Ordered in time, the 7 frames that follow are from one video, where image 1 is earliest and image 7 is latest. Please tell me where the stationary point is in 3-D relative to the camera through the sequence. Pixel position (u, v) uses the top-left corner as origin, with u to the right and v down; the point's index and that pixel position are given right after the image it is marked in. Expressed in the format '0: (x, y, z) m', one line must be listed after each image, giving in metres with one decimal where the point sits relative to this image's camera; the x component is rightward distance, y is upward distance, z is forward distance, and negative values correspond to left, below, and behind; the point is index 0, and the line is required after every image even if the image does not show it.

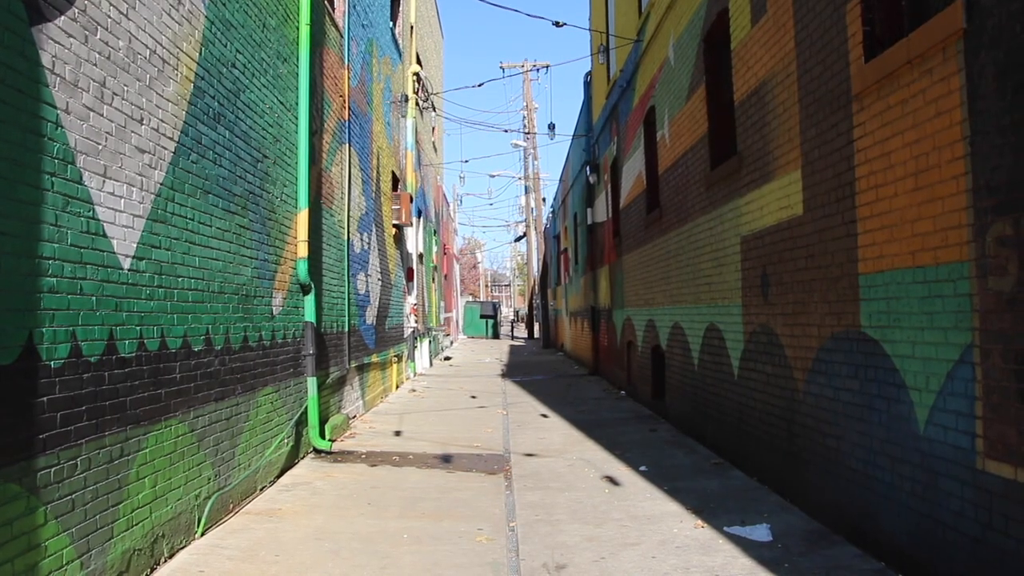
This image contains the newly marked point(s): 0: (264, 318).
0: (-2.3, -0.3, +8.8) m
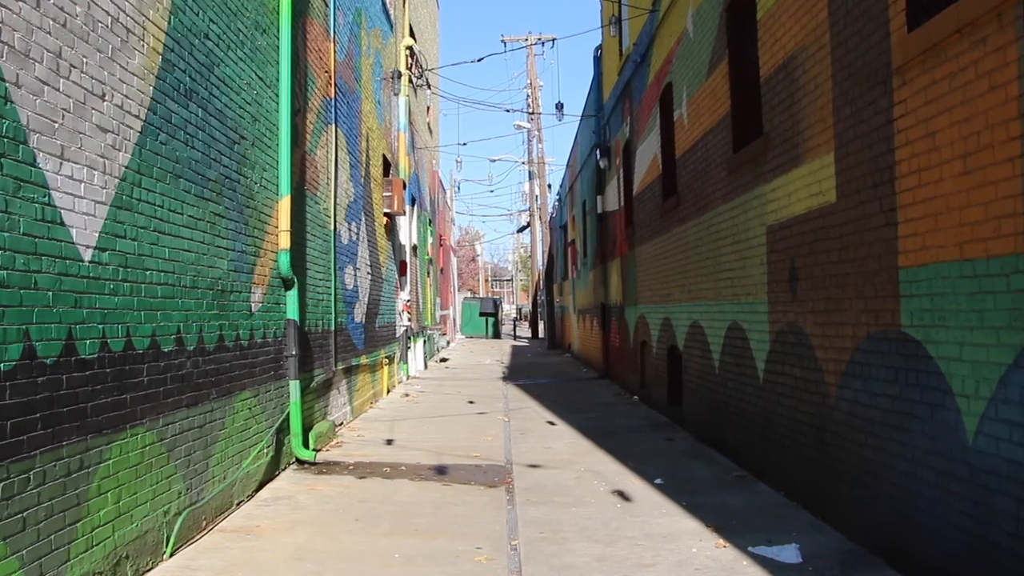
0: (-2.3, -0.2, +8.0) m
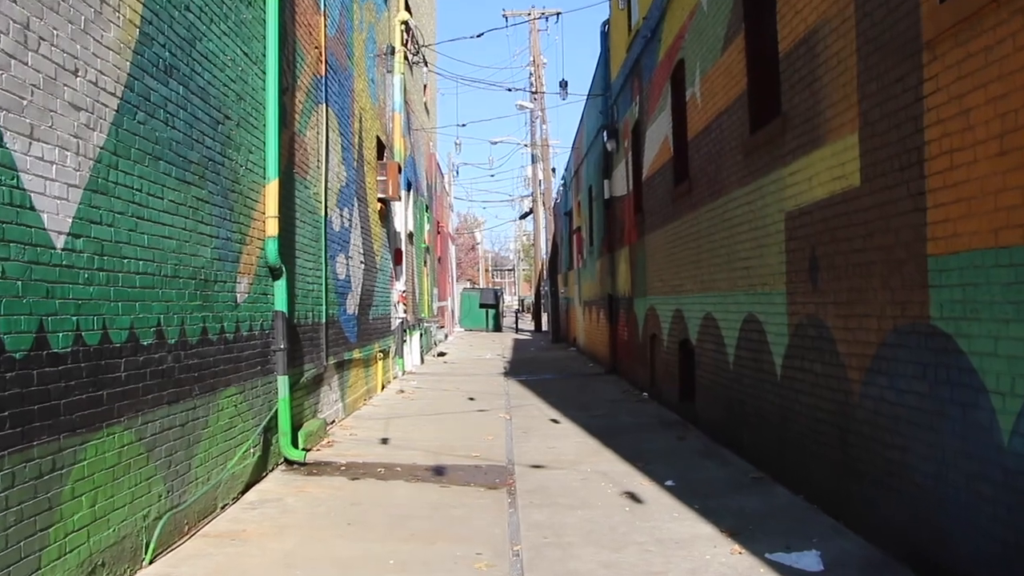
0: (-2.3, -0.2, +7.5) m
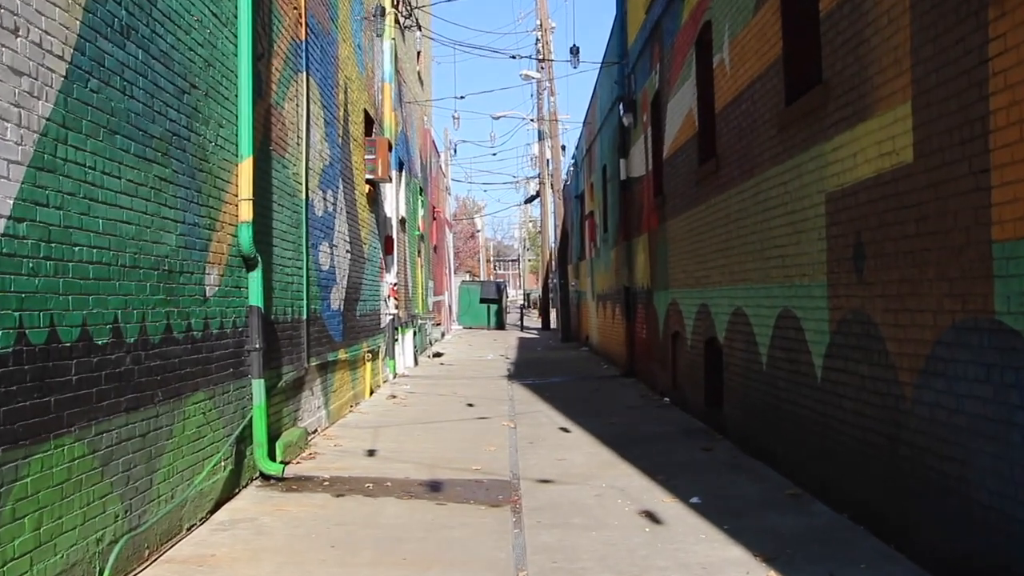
0: (-2.2, -0.1, +6.7) m
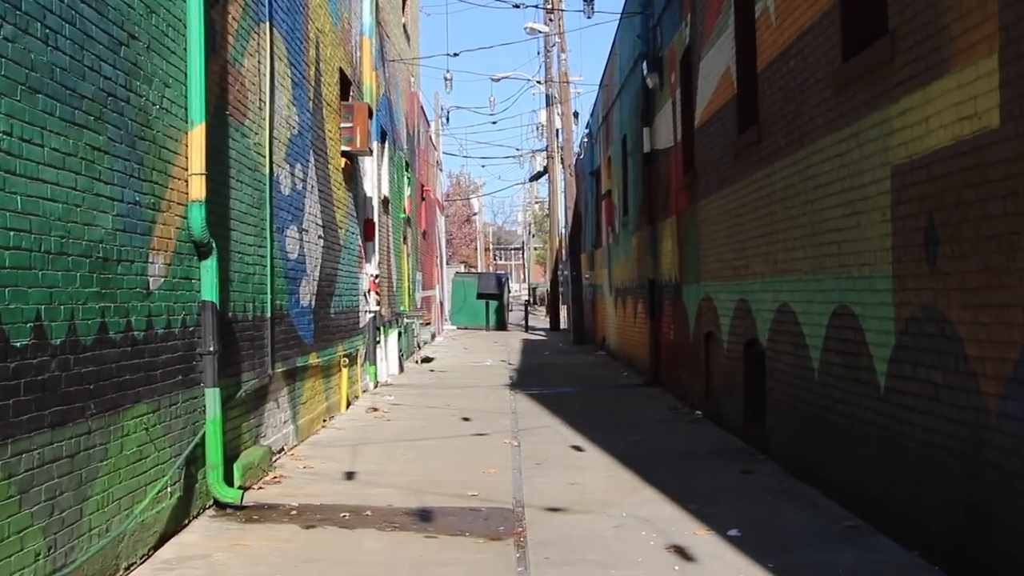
0: (-2.2, -0.1, +5.6) m
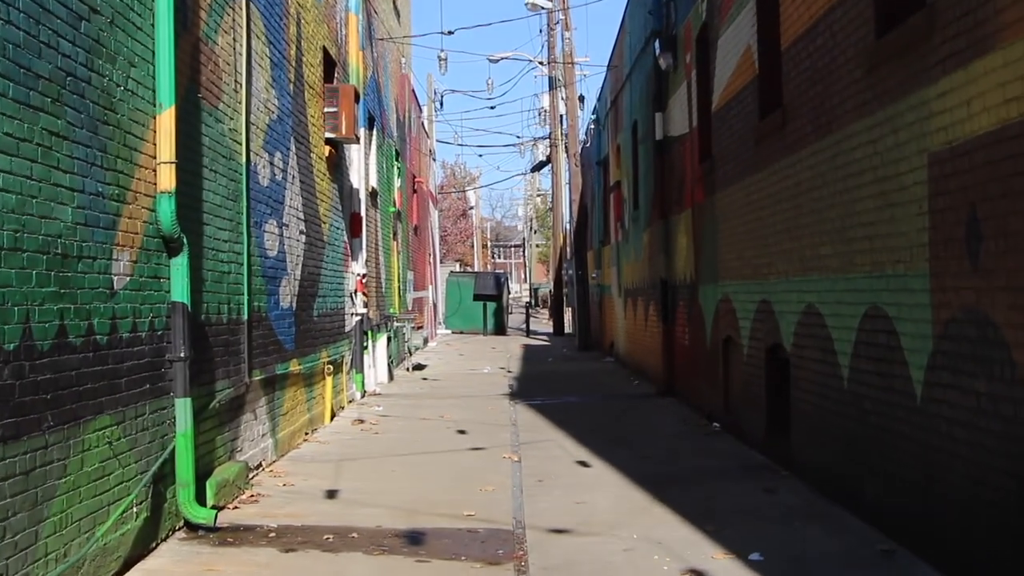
0: (-2.2, 0.0, +5.1) m
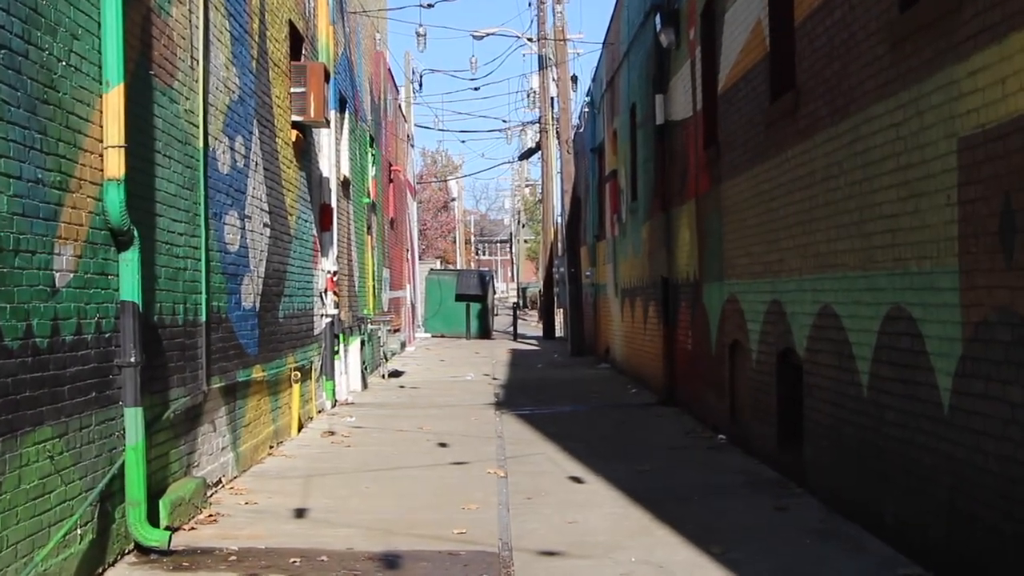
0: (-2.3, 0.0, +4.6) m
